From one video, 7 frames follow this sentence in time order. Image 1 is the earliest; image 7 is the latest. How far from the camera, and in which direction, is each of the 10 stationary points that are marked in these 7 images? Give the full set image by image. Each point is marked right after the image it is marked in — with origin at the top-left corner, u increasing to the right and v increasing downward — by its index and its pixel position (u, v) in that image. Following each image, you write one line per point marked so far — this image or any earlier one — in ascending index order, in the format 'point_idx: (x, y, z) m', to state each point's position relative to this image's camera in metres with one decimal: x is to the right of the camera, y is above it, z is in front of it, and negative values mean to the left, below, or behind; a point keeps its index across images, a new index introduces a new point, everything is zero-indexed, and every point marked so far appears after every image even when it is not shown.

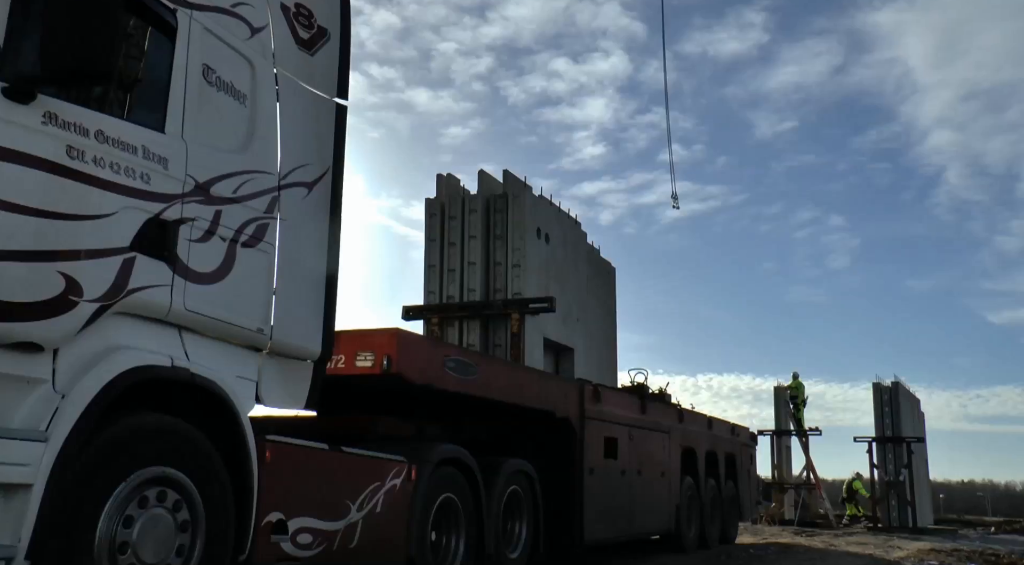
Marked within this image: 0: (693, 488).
0: (+2.5, -2.8, +11.6) m
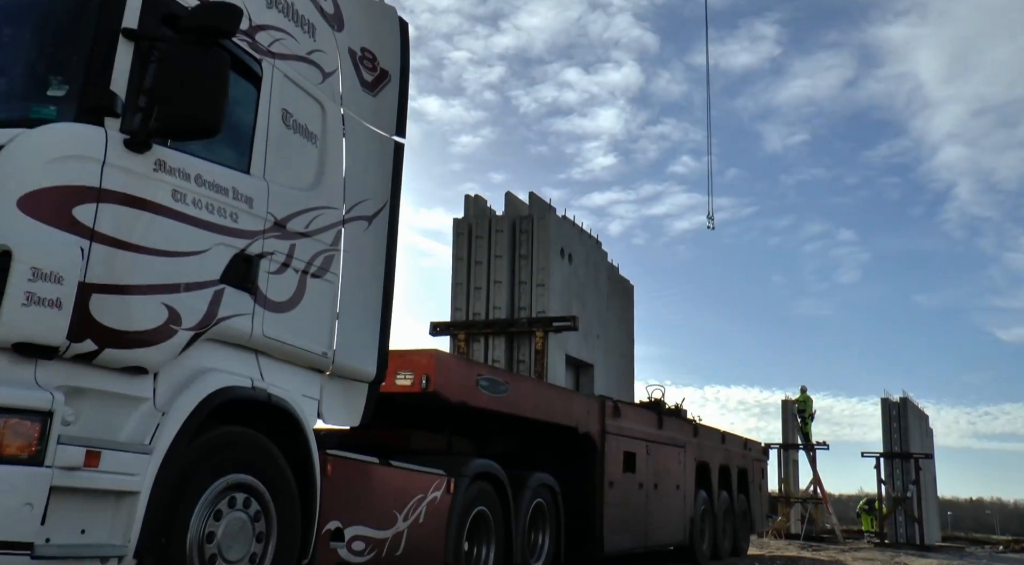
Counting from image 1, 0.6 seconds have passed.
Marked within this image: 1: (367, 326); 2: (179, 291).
0: (+2.8, -3.1, +11.9) m
1: (-0.8, -0.2, +4.6) m
2: (-1.3, 0.0, +3.3) m
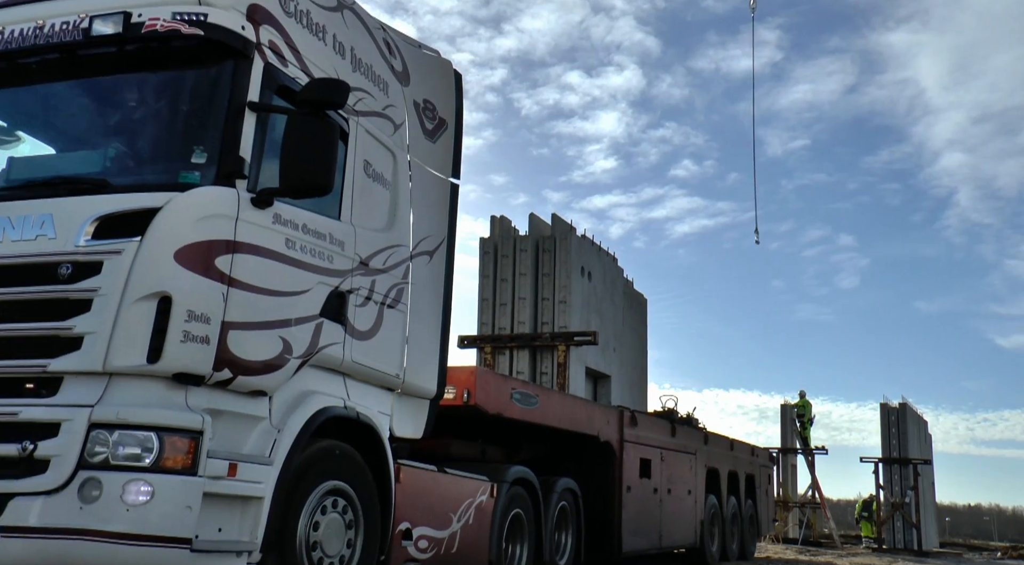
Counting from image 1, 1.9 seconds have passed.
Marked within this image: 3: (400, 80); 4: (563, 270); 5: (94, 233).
0: (+3.0, -3.3, +12.5) m
1: (-0.5, -0.4, +5.2) m
2: (-1.0, -0.2, +3.9) m
3: (-0.7, +1.3, +5.2) m
4: (+1.1, +0.1, +16.1) m
5: (-1.7, +0.2, +3.4) m
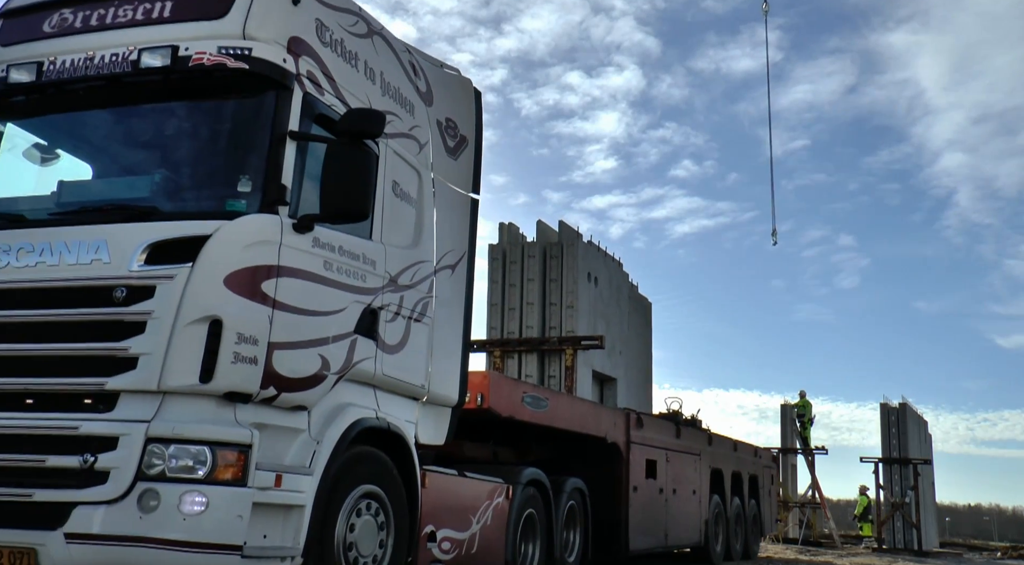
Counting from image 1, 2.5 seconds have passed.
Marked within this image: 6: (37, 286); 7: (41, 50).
0: (+3.2, -3.4, +12.7) m
1: (-0.4, -0.5, +5.4) m
2: (-0.9, -0.3, +4.1) m
3: (-0.6, +1.2, +5.4) m
4: (+1.2, +0.1, +16.3) m
5: (-1.6, +0.1, +3.7) m
6: (-2.2, 0.0, +3.8) m
7: (-2.5, +1.2, +4.4) m
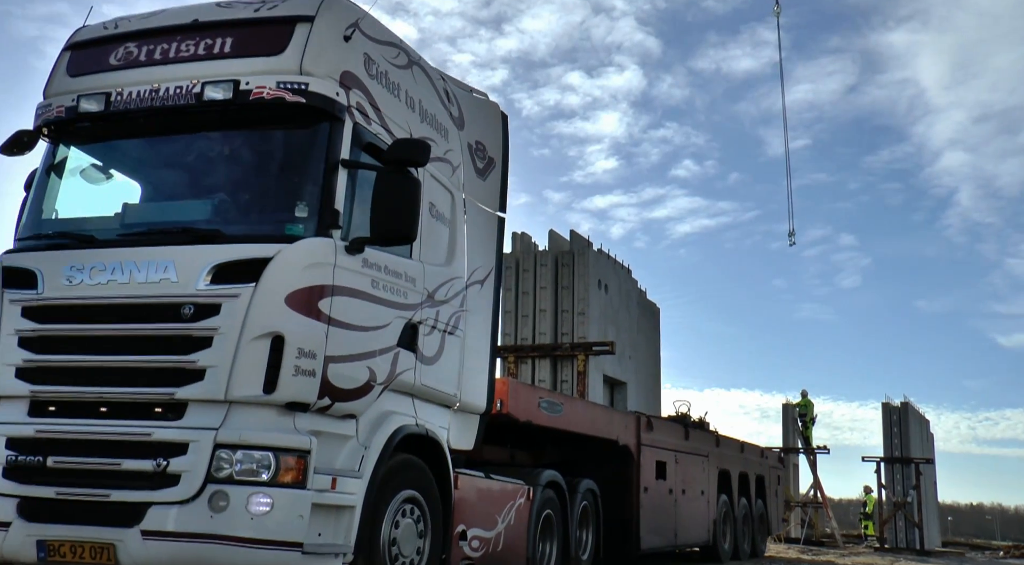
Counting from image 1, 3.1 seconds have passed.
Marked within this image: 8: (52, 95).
0: (+3.4, -3.5, +13.0) m
1: (-0.2, -0.6, +5.7) m
2: (-0.7, -0.4, +4.4) m
3: (-0.4, +1.1, +5.8) m
4: (+1.4, 0.0, +16.7) m
5: (-1.4, 0.0, +4.0) m
6: (-2.0, -0.1, +4.1) m
7: (-2.3, +1.1, +4.7) m
8: (-2.7, +1.1, +4.9) m
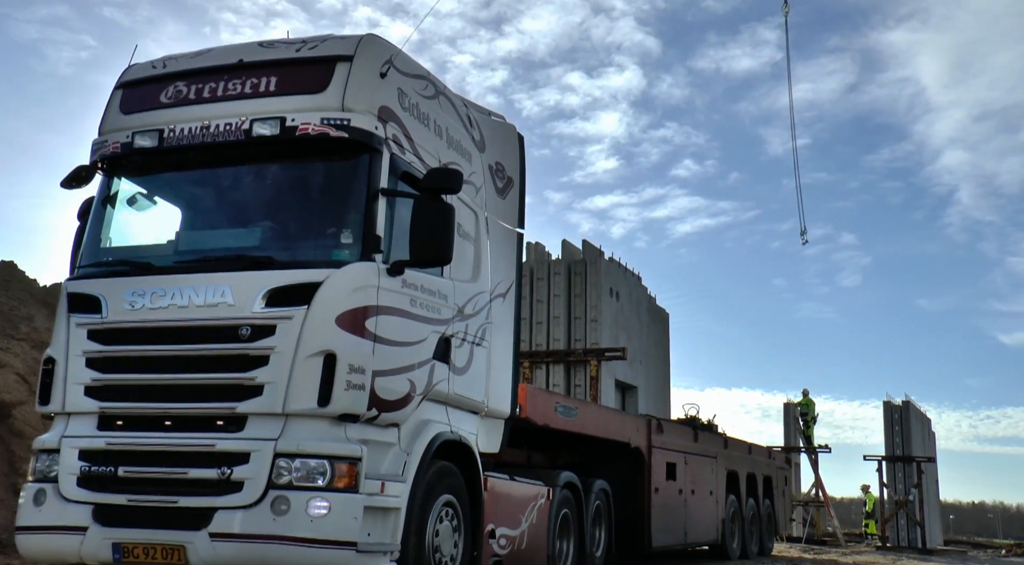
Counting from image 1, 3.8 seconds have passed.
0: (+3.5, -3.6, +13.4) m
1: (-0.1, -0.7, +6.1) m
2: (-0.6, -0.5, +4.8) m
3: (-0.2, +1.0, +6.1) m
4: (+1.5, -0.1, +17.0) m
5: (-1.3, -0.1, +4.4) m
6: (-1.8, -0.2, +4.5) m
7: (-2.1, +1.0, +5.1) m
8: (-2.6, +1.0, +5.3) m
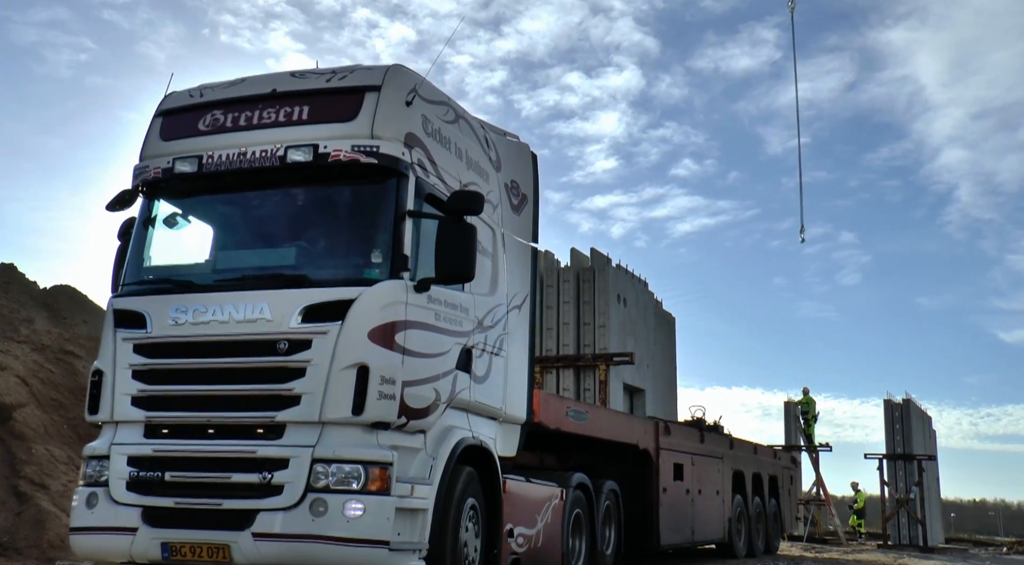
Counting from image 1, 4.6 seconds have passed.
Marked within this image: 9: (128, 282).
0: (+3.7, -3.7, +13.7) m
1: (+0.1, -0.8, +6.4) m
2: (-0.5, -0.6, +5.1) m
3: (-0.1, +0.9, +6.4) m
4: (+1.6, -0.2, +17.3) m
5: (-1.2, -0.2, +4.7) m
6: (-1.7, -0.3, +4.8) m
7: (-2.0, +0.9, +5.4) m
8: (-2.4, +0.9, +5.6) m
9: (-2.4, 0.0, +5.3) m
